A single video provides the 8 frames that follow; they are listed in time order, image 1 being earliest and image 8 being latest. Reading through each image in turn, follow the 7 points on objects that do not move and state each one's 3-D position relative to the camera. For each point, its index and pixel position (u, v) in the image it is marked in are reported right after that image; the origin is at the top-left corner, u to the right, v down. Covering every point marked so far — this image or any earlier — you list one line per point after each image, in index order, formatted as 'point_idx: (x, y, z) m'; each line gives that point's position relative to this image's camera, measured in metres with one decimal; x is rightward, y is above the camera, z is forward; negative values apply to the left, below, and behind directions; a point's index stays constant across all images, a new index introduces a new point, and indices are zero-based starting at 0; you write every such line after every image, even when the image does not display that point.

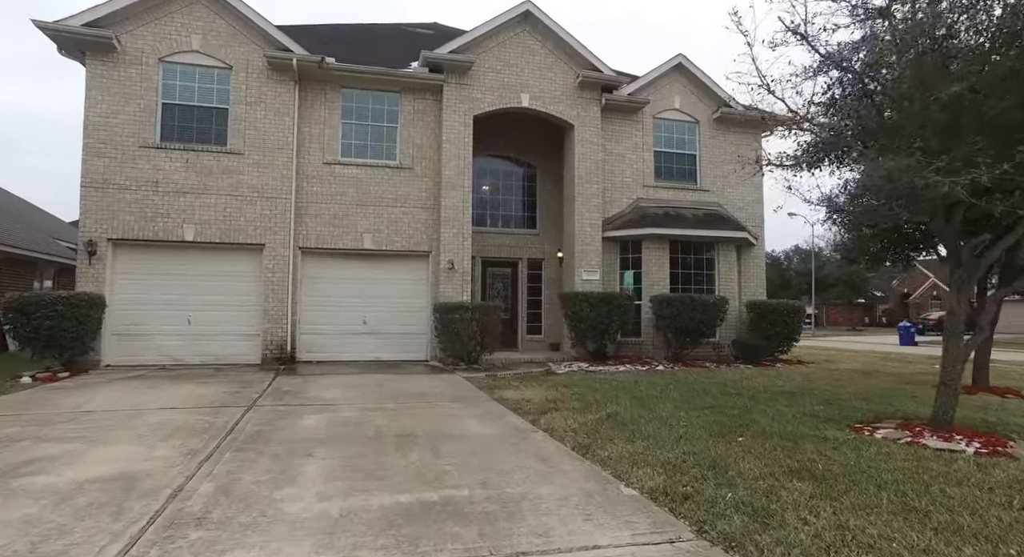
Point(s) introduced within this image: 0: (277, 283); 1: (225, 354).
0: (-4.8, -0.1, +10.8) m
1: (-5.8, -1.5, +10.5) m
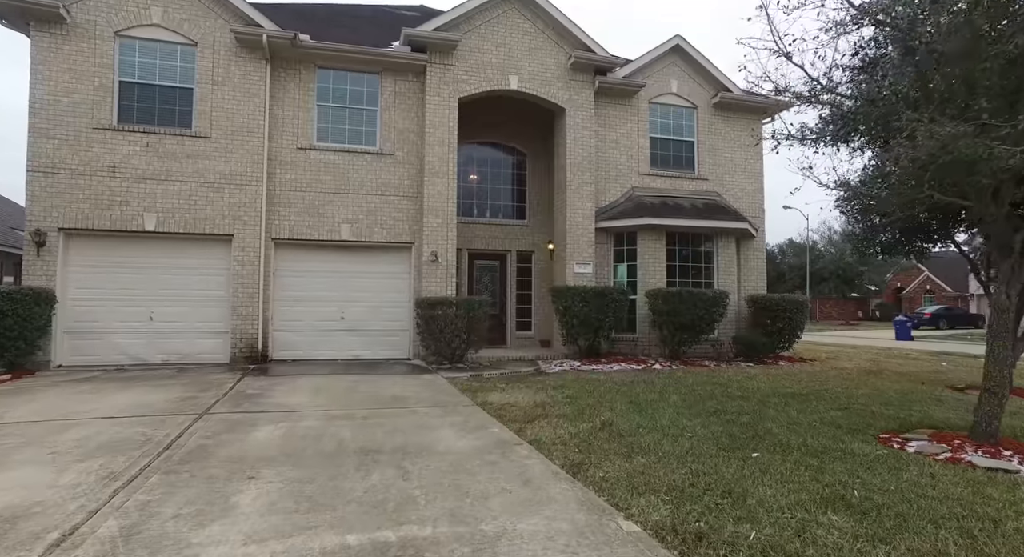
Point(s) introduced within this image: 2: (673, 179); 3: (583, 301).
0: (-5.1, 0.0, +10.0) m
1: (-6.0, -1.4, +9.8) m
2: (+4.0, +2.5, +13.1) m
3: (+1.5, -0.5, +11.0) m
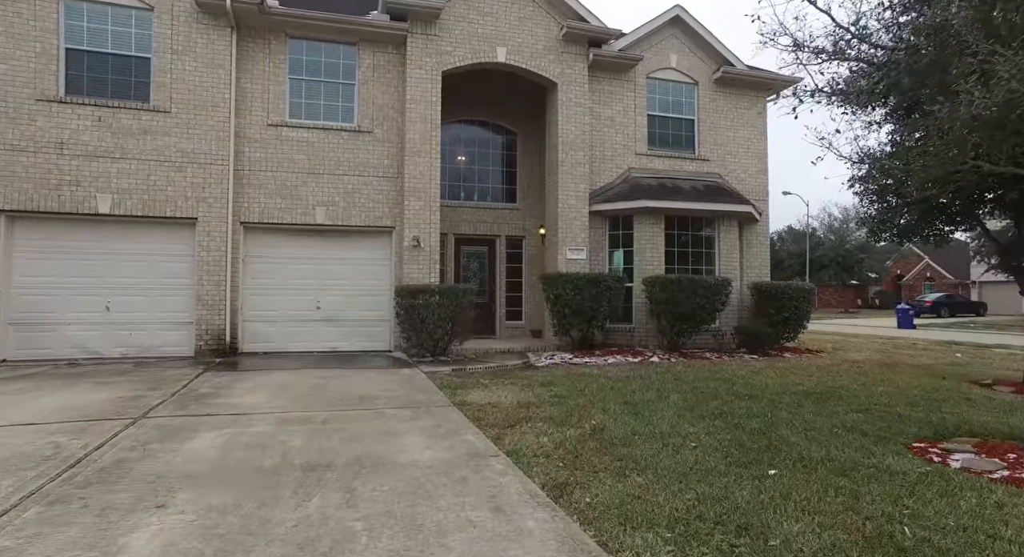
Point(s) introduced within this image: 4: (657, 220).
0: (-5.3, +0.3, +9.3) m
1: (-6.2, -1.2, +9.1) m
2: (+3.8, +2.8, +12.4) m
3: (+1.3, -0.2, +10.3) m
4: (+3.2, +1.3, +11.4) m
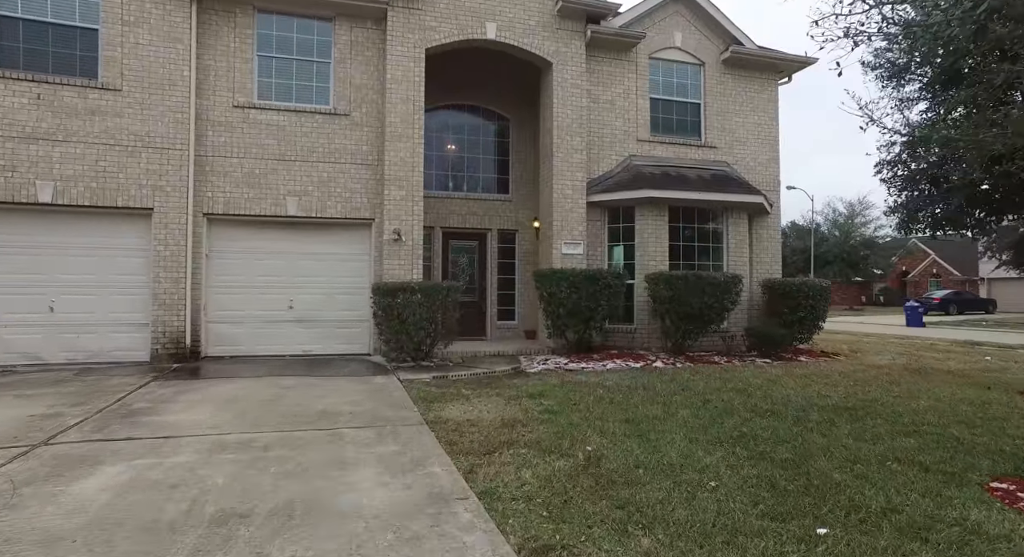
0: (-5.5, +0.3, +8.4) m
1: (-6.4, -1.1, +8.2) m
2: (+3.6, +2.9, +11.5) m
3: (+1.1, -0.1, +9.4) m
4: (+3.0, +1.3, +10.5) m
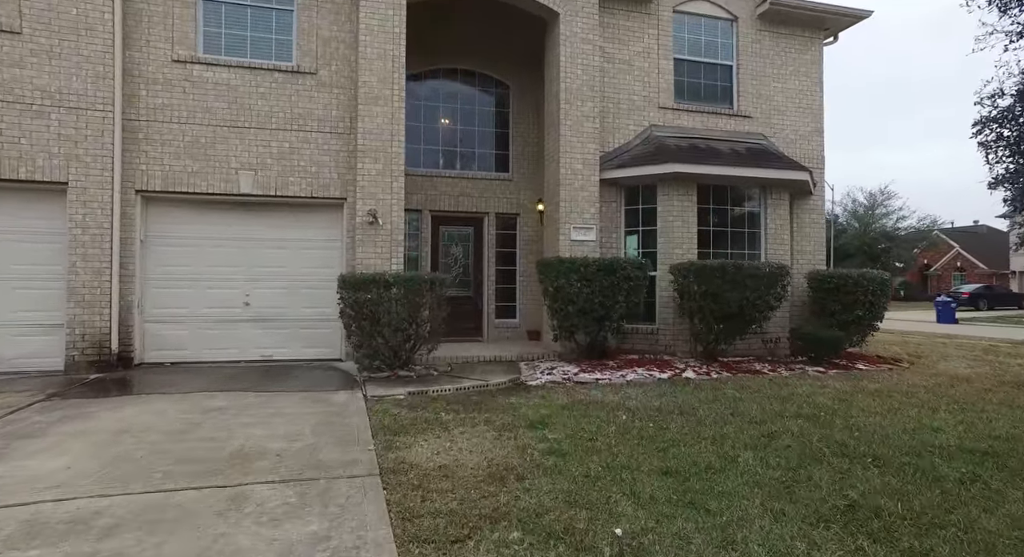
0: (-5.5, +0.4, +6.9) m
1: (-6.5, -1.0, +6.7) m
2: (+3.6, +3.0, +9.8) m
3: (+1.1, 0.0, +7.8) m
4: (+3.0, +1.5, +8.9) m
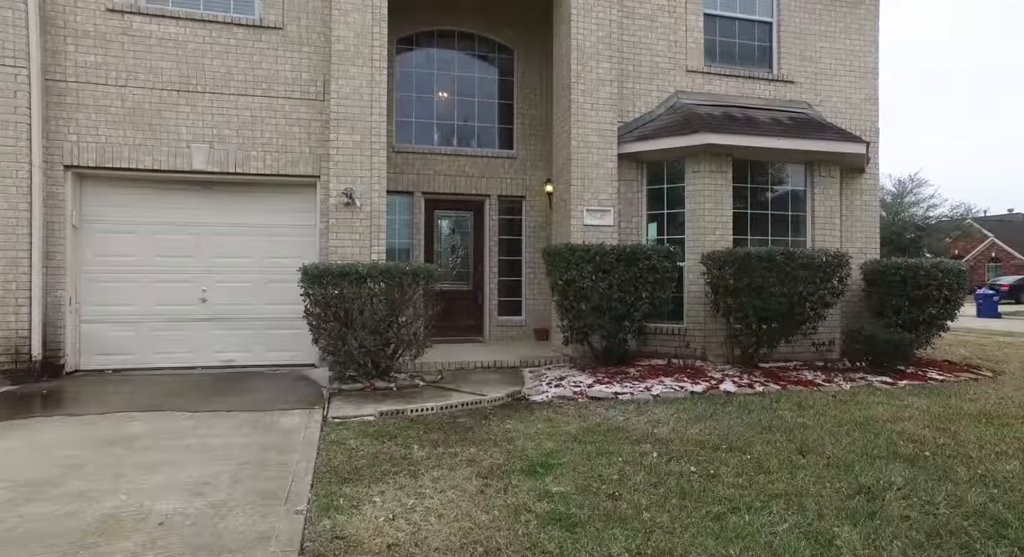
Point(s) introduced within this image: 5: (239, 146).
0: (-5.5, +0.5, +5.7) m
1: (-6.5, -0.9, +5.6) m
2: (+3.6, +3.2, +8.5) m
3: (+1.1, +0.1, +6.5) m
4: (+3.0, +1.6, +7.5) m
5: (-3.5, +1.7, +6.6) m
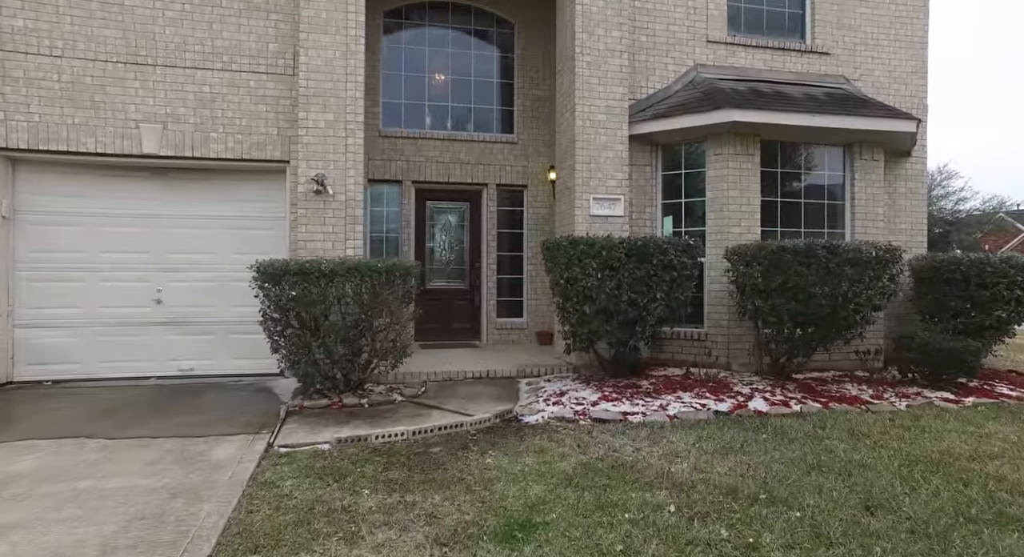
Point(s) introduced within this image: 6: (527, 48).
0: (-5.6, +0.5, +5.0) m
1: (-6.6, -0.9, +4.9) m
2: (+3.6, +3.2, +7.5) m
3: (+1.0, +0.1, +5.6) m
4: (+3.0, +1.6, +6.6) m
5: (-3.5, +1.7, +5.8) m
6: (+0.2, +3.8, +8.5) m
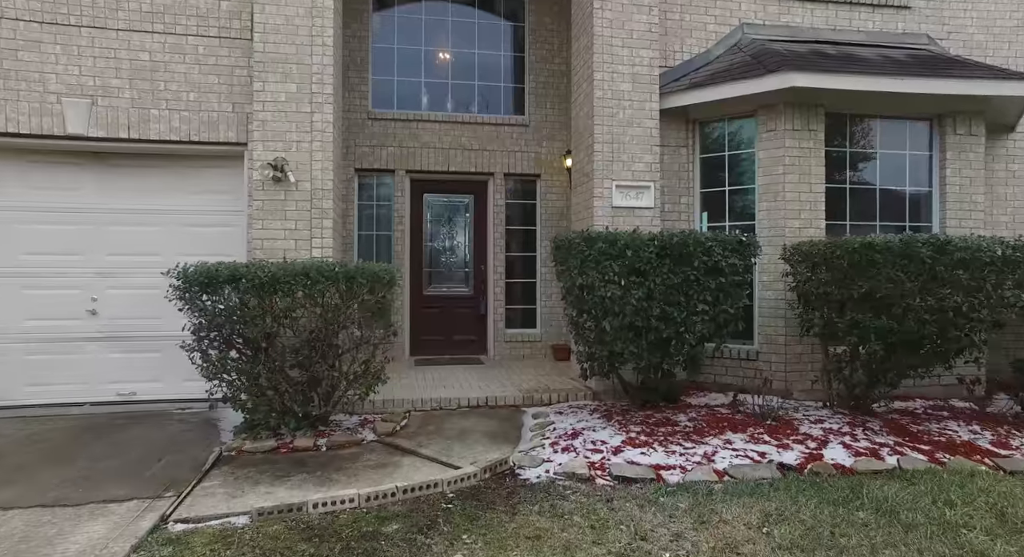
0: (-5.6, +0.5, +4.1) m
1: (-6.6, -1.0, +4.1) m
2: (+3.7, +3.2, +6.1) m
3: (+1.0, +0.1, +4.4) m
4: (+3.0, +1.6, +5.3) m
5: (-3.5, +1.6, +4.8) m
6: (+0.4, +3.7, +7.3) m
